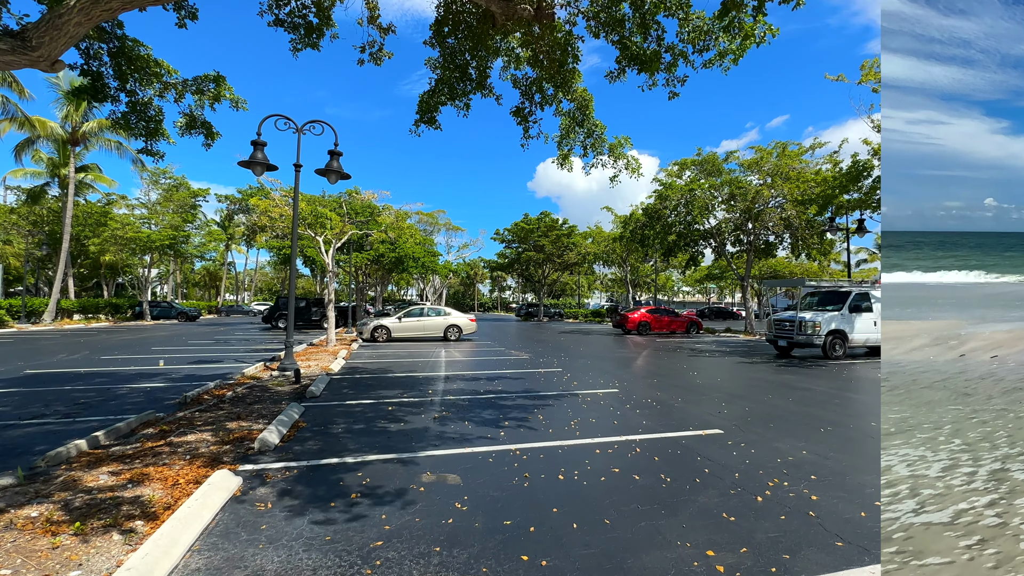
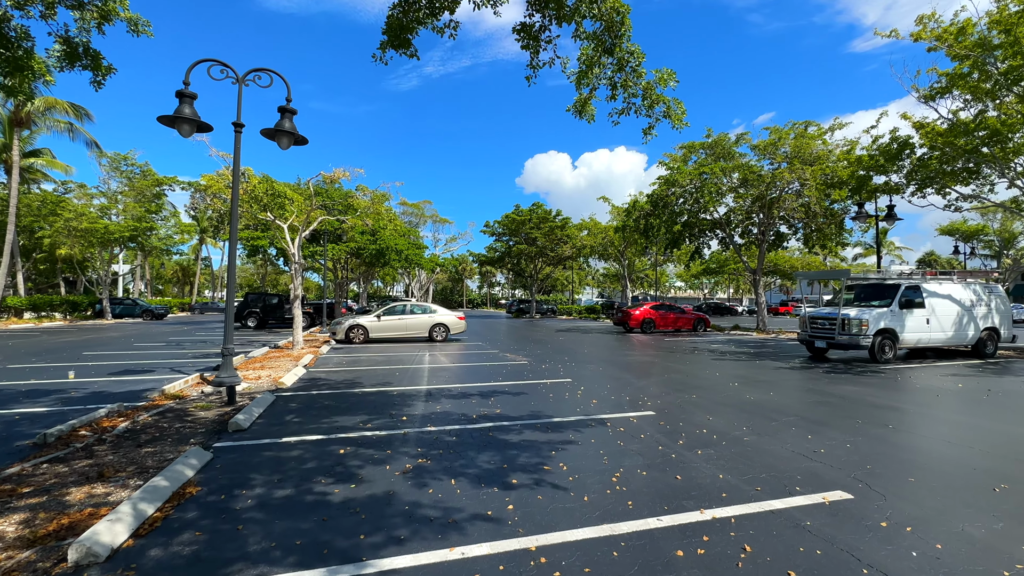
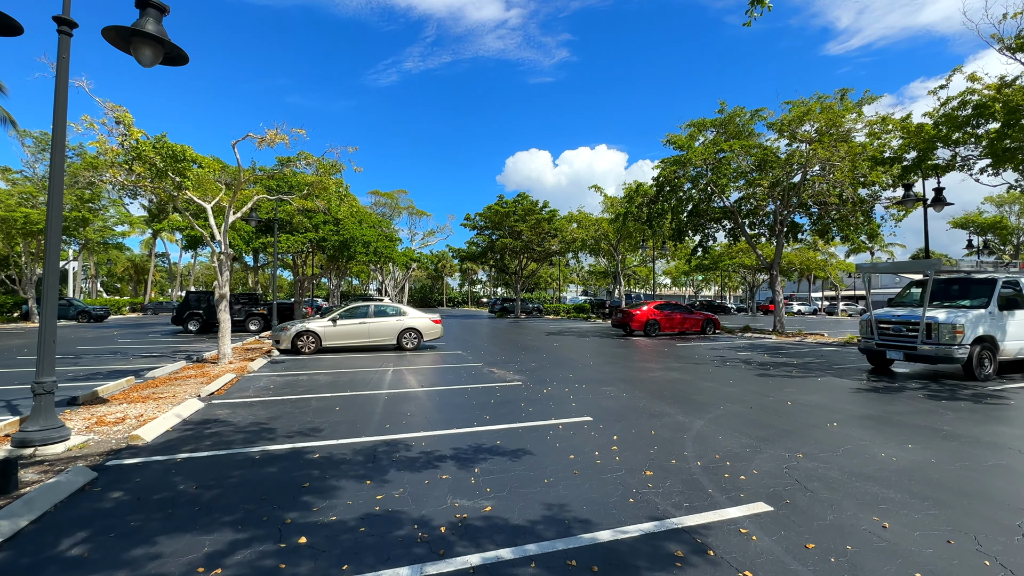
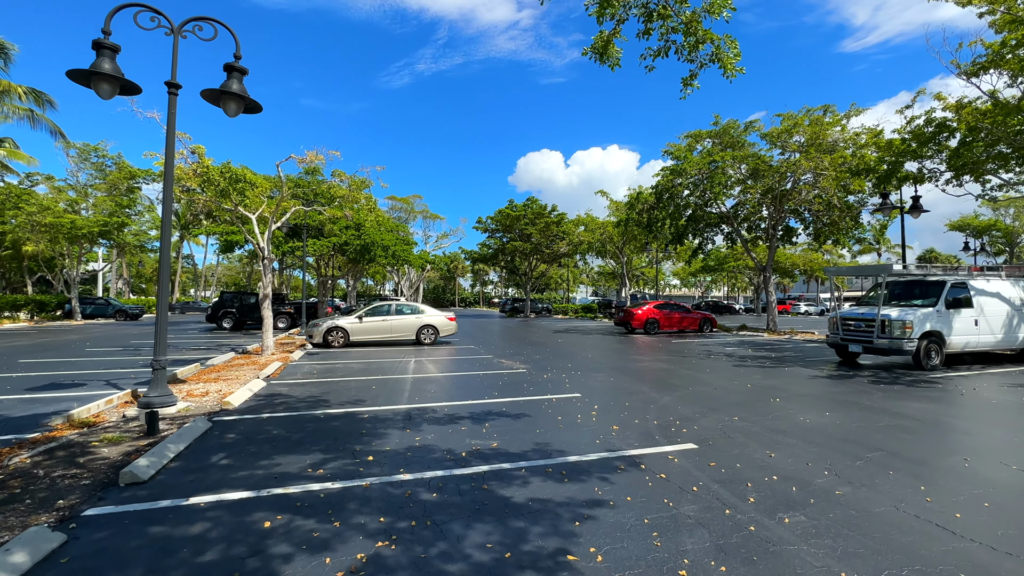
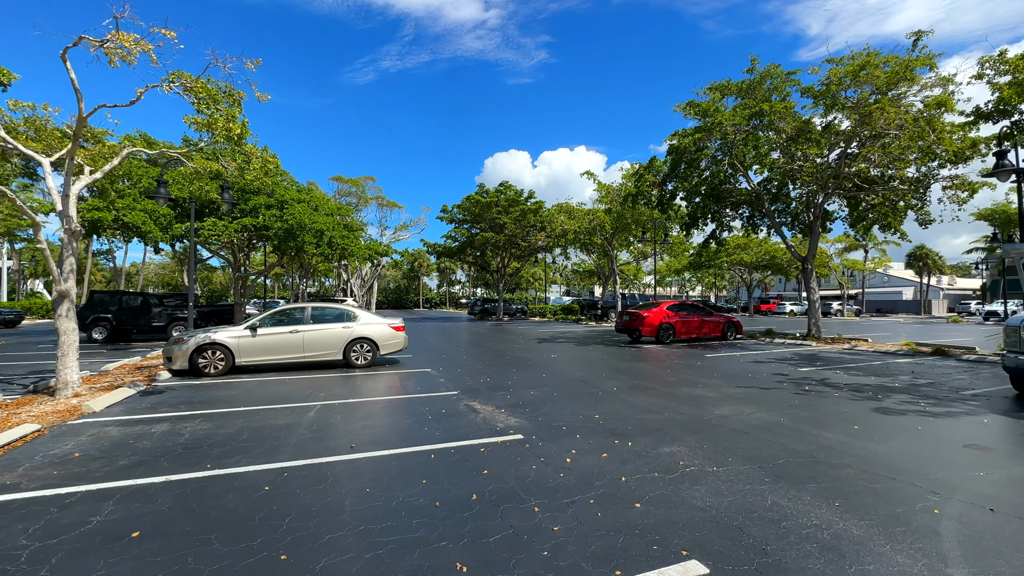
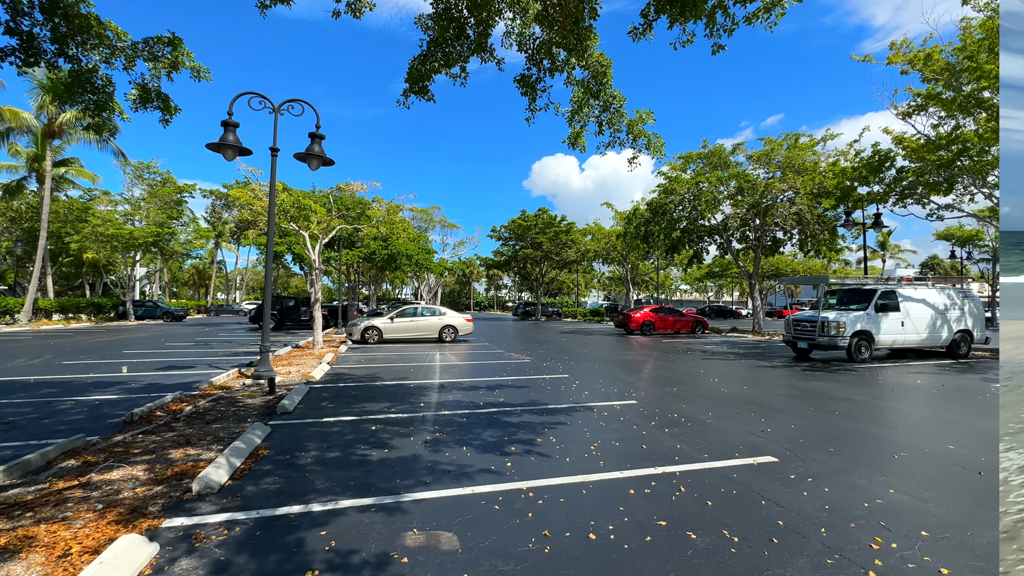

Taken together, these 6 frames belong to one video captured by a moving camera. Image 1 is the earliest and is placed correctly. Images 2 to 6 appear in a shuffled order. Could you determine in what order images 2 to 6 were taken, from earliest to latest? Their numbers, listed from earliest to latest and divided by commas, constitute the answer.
6, 2, 4, 3, 5
